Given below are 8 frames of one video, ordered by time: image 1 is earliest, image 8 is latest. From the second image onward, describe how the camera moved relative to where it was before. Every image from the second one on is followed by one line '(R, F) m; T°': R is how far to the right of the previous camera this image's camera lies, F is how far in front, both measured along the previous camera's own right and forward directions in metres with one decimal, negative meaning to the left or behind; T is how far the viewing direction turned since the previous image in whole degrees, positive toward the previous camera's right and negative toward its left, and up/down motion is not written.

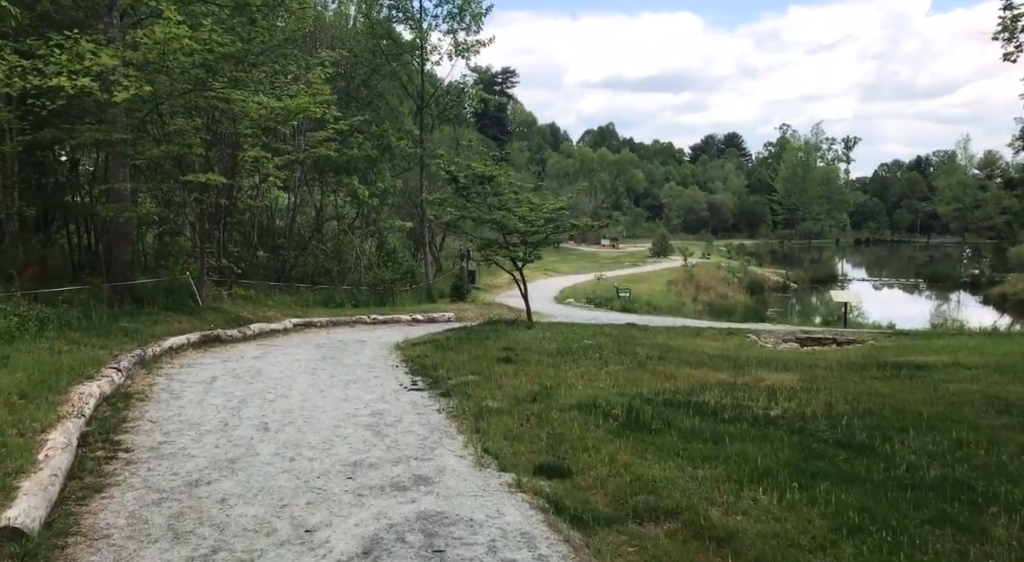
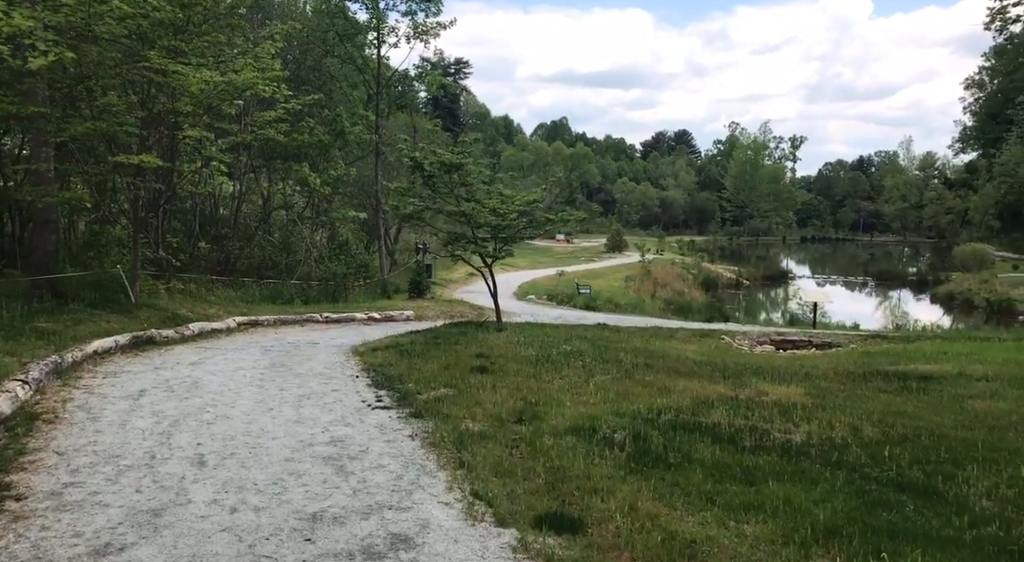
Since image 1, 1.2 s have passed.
(-0.3, +1.2) m; +4°
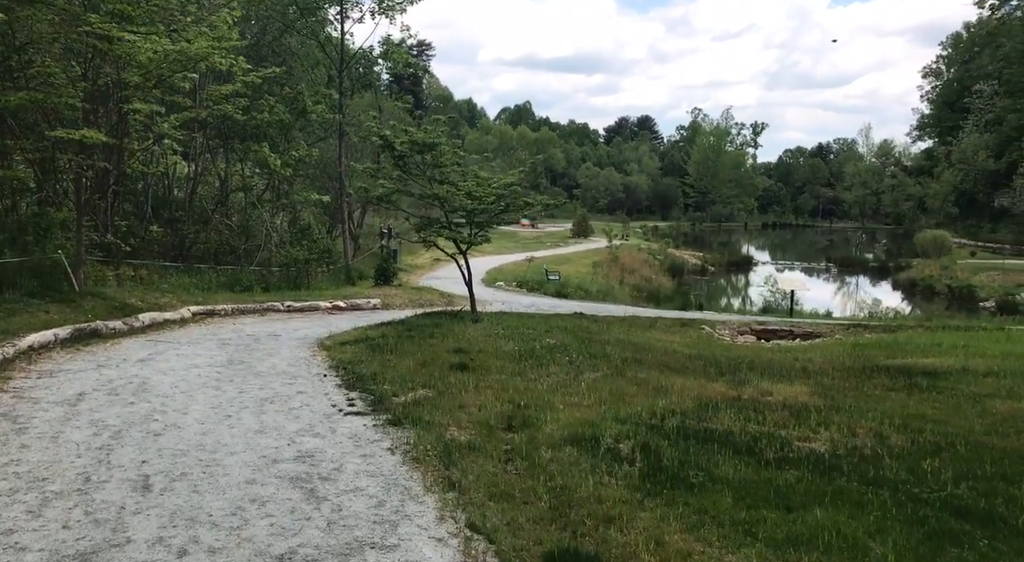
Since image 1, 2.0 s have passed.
(-0.2, +0.8) m; +3°
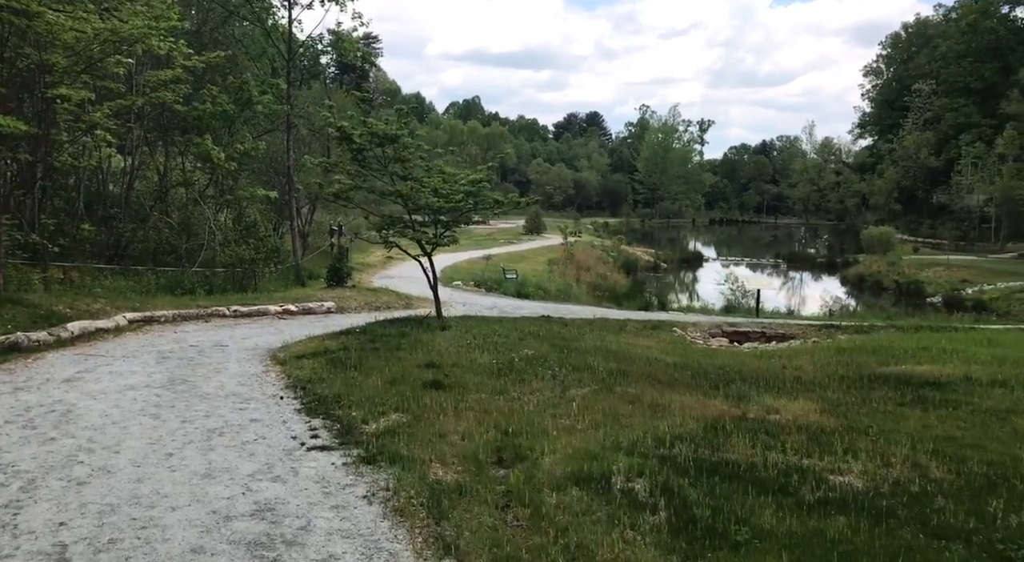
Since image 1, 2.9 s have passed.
(-0.3, +1.0) m; +4°
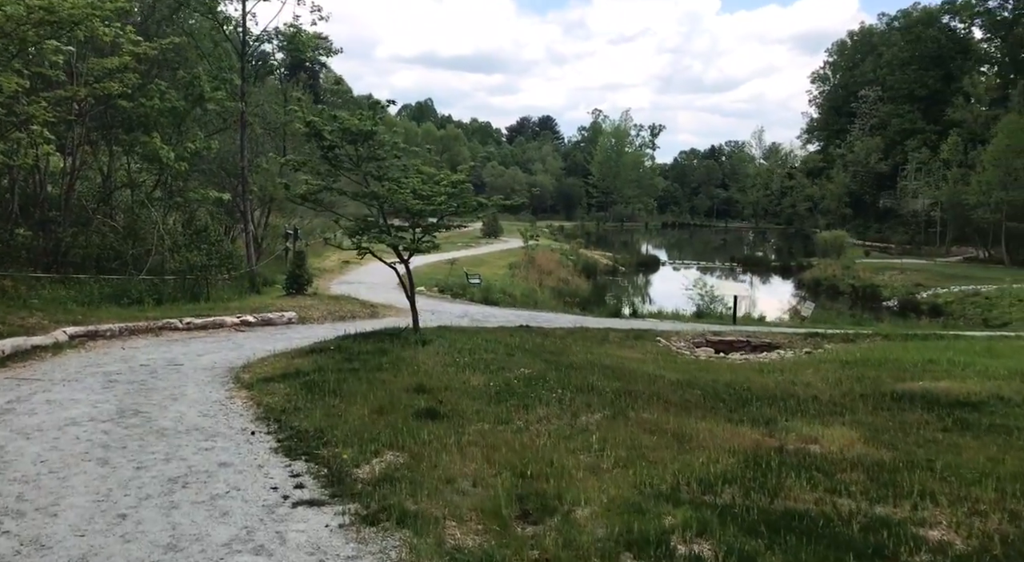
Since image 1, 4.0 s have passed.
(-0.5, +1.0) m; +3°
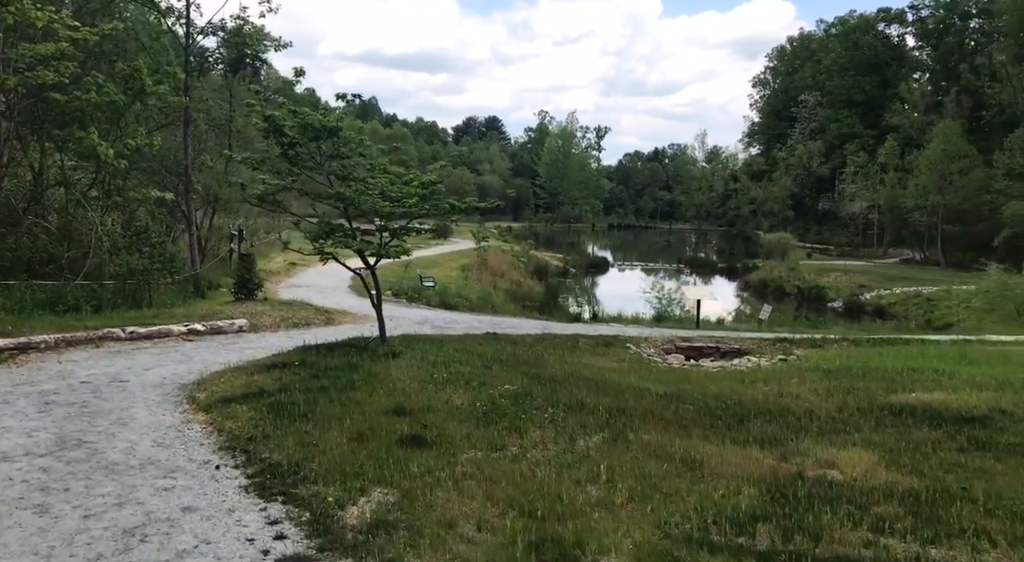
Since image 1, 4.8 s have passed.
(-0.4, +0.7) m; +4°
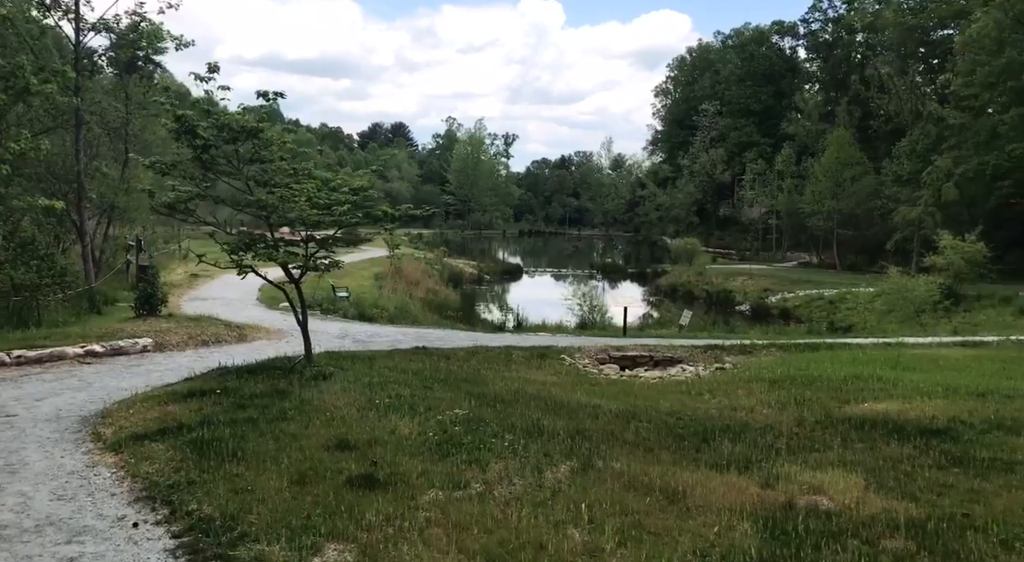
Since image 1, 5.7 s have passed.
(-0.4, +0.7) m; +6°
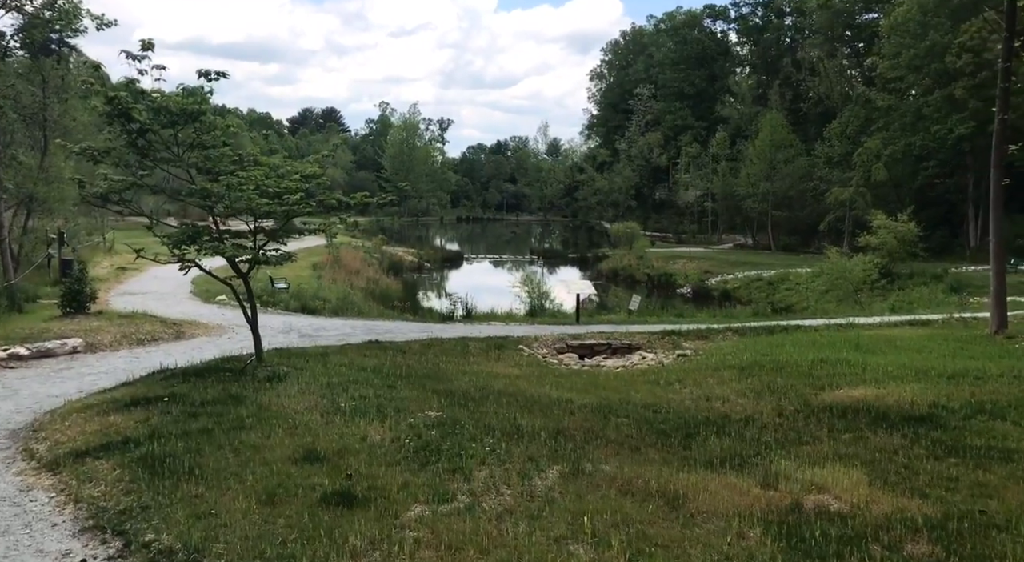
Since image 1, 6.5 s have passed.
(-0.3, +0.5) m; +4°
